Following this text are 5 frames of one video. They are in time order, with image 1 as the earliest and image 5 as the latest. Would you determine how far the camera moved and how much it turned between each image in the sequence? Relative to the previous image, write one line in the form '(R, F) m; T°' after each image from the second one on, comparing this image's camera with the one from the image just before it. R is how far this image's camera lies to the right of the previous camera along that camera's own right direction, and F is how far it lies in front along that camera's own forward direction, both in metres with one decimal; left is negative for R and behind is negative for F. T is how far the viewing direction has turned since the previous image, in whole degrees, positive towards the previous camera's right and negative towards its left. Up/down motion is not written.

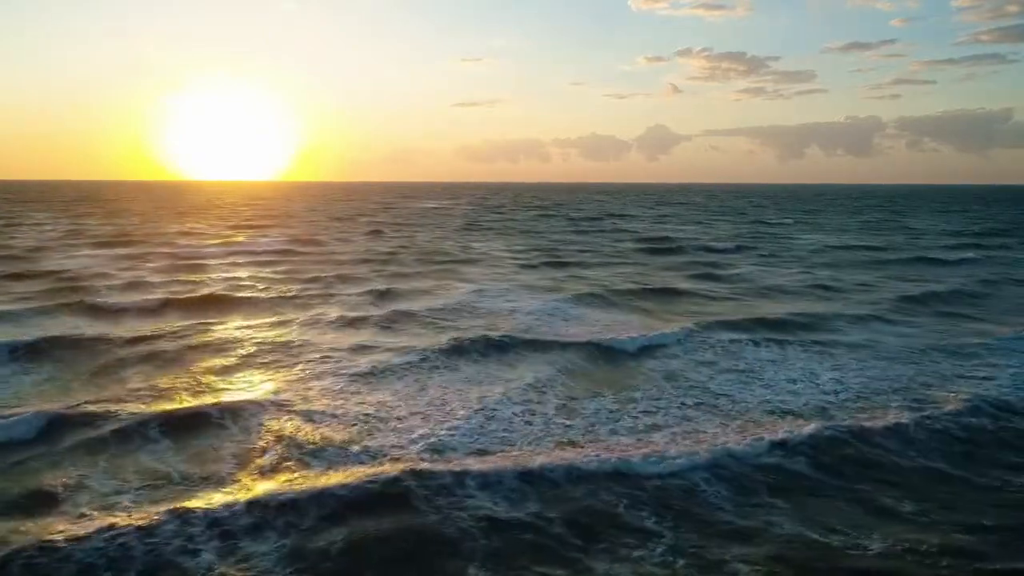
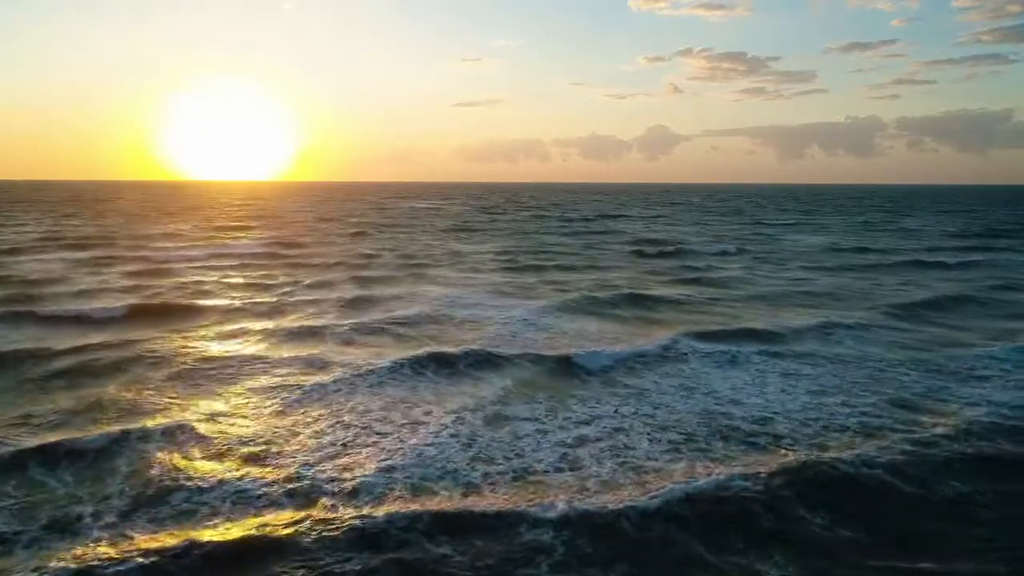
(+2.4, +0.7) m; 0°
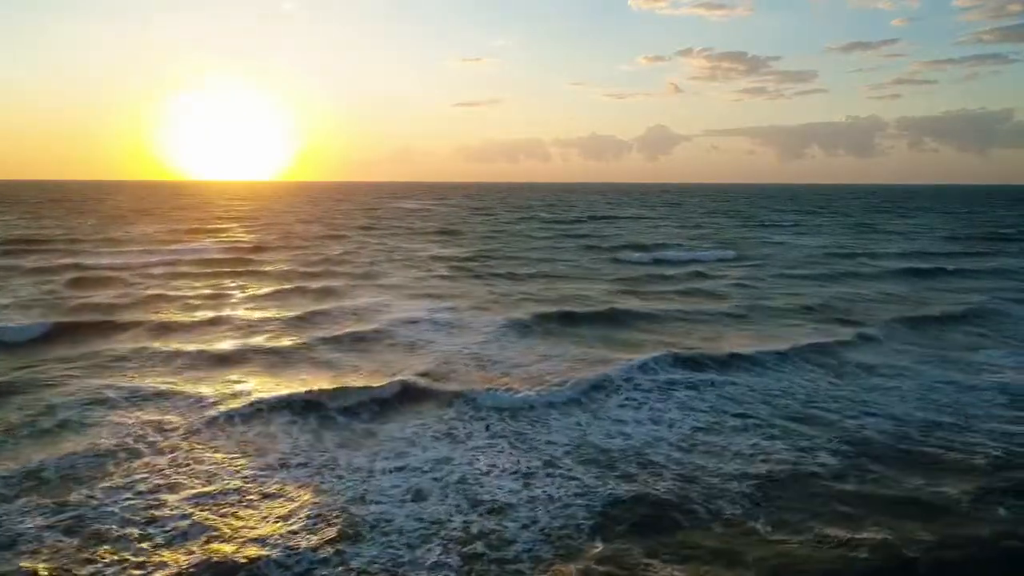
(+4.7, +1.6) m; 0°
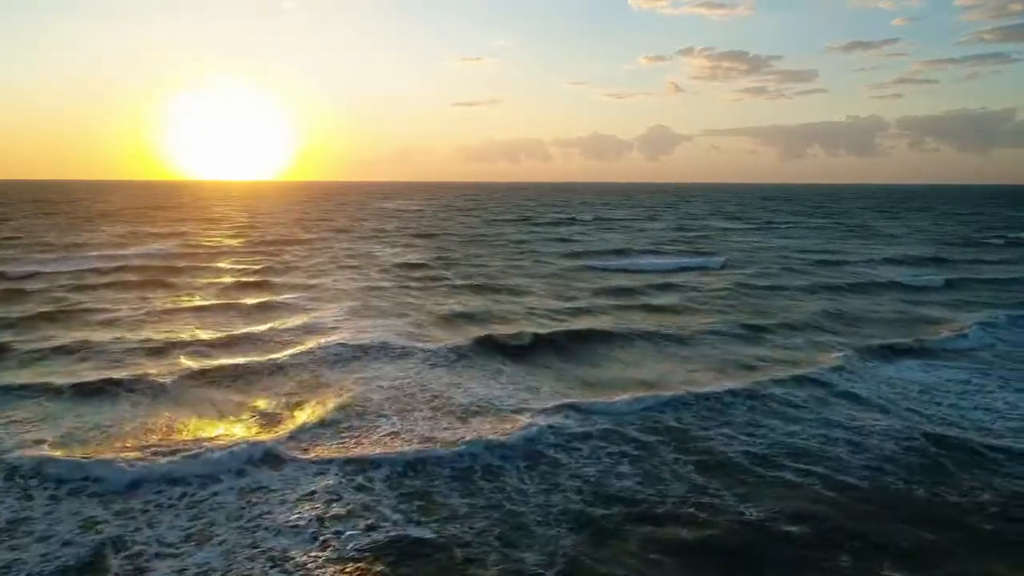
(+5.5, +1.9) m; 0°
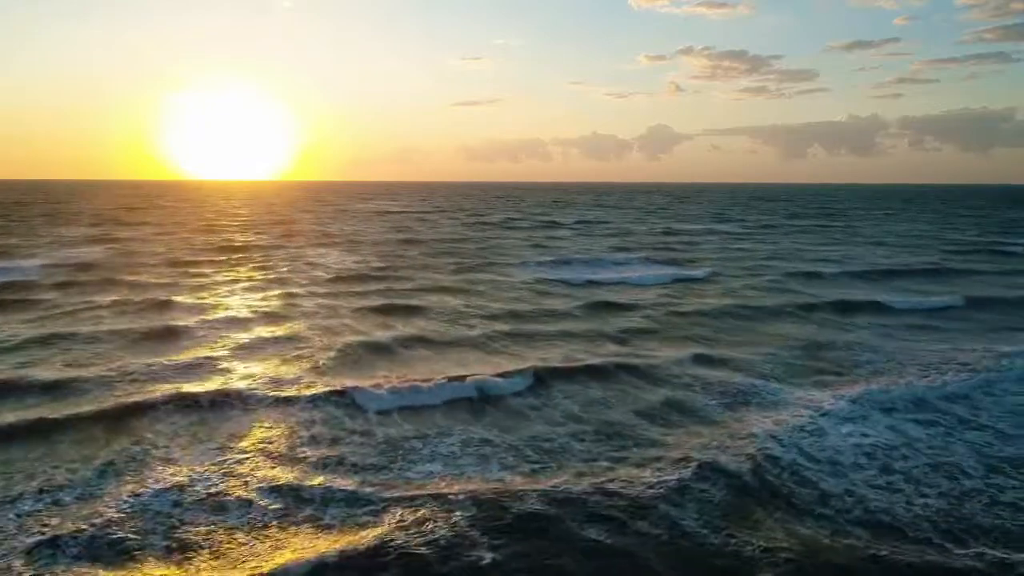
(+4.2, +2.1) m; 0°
